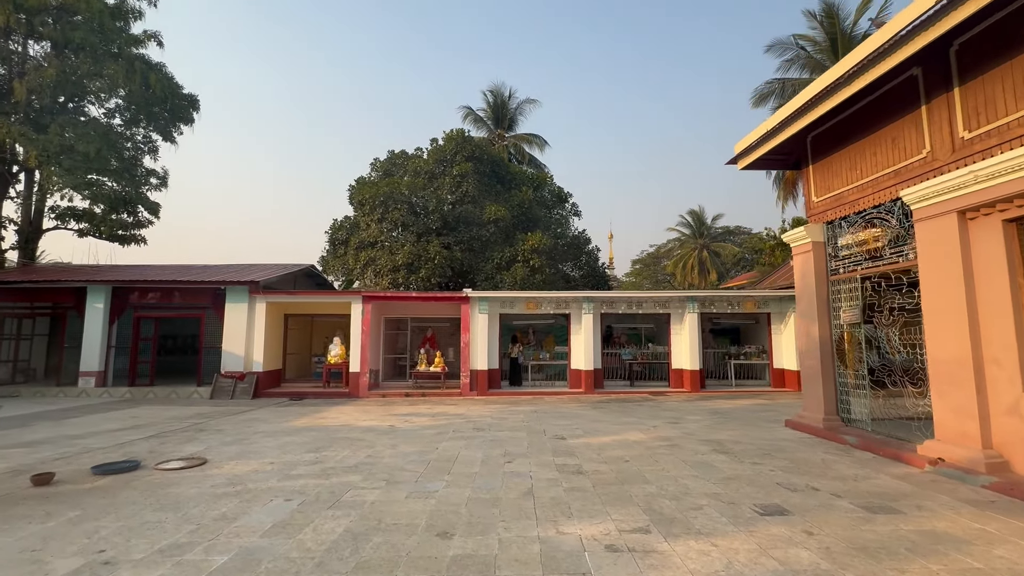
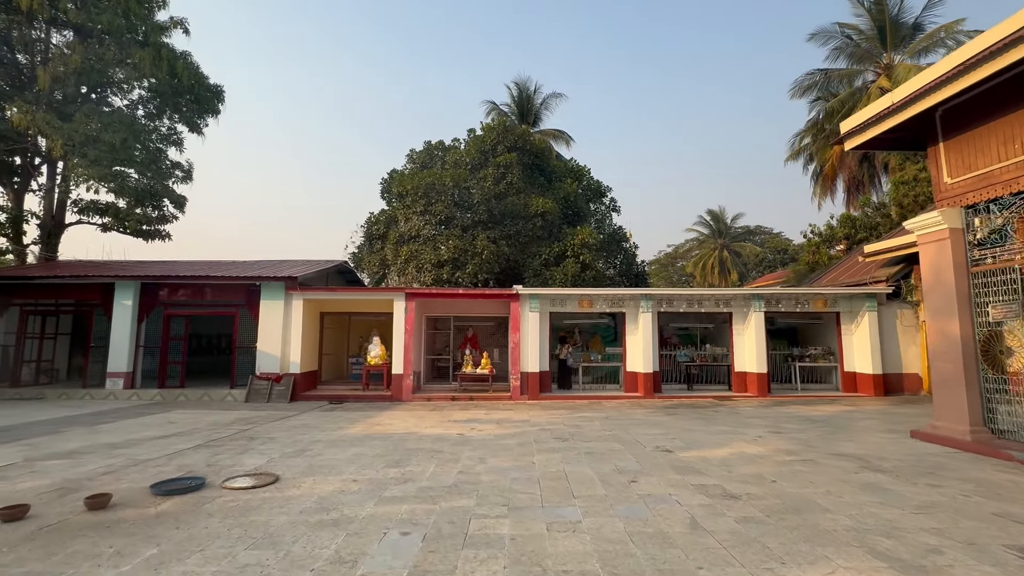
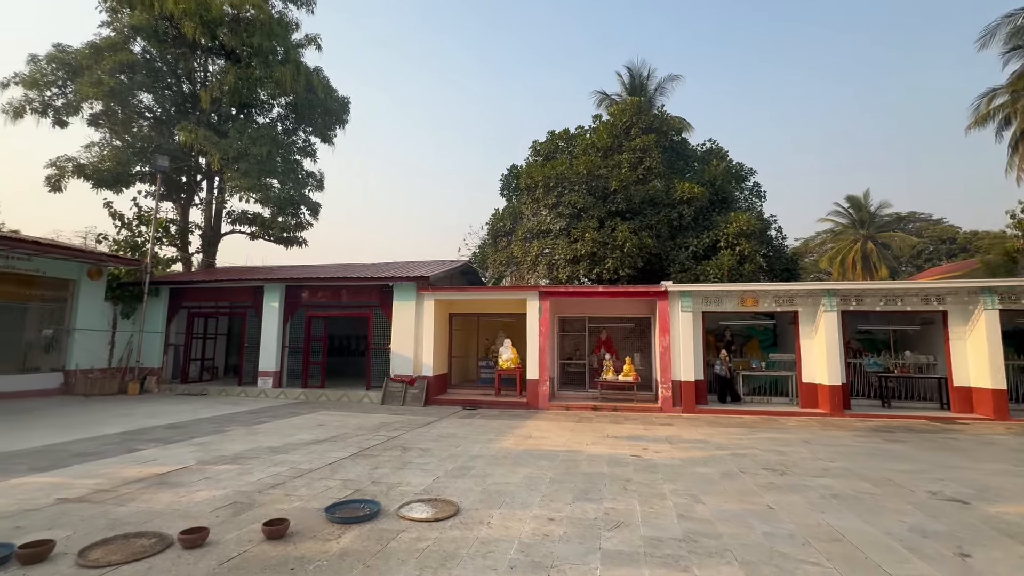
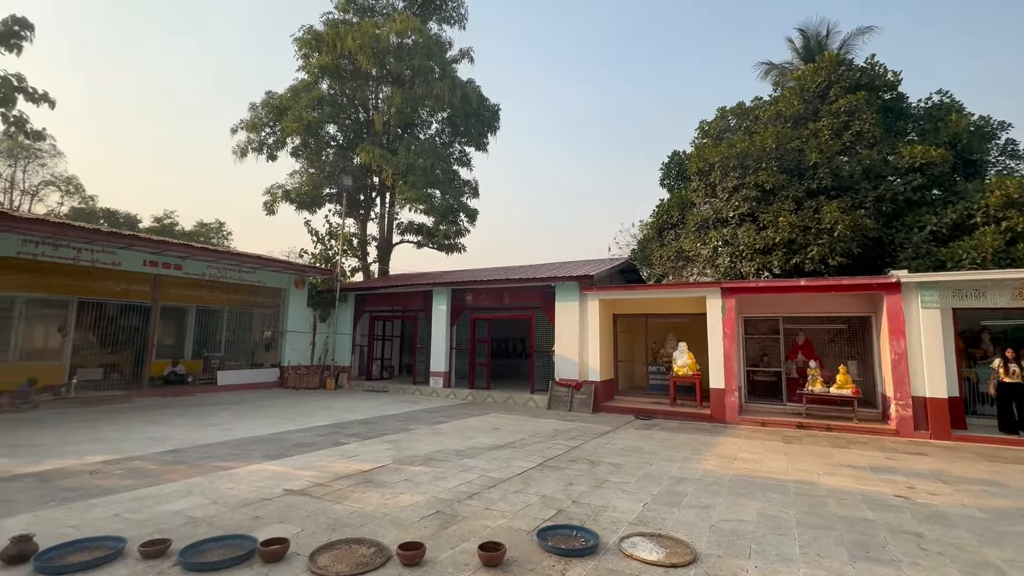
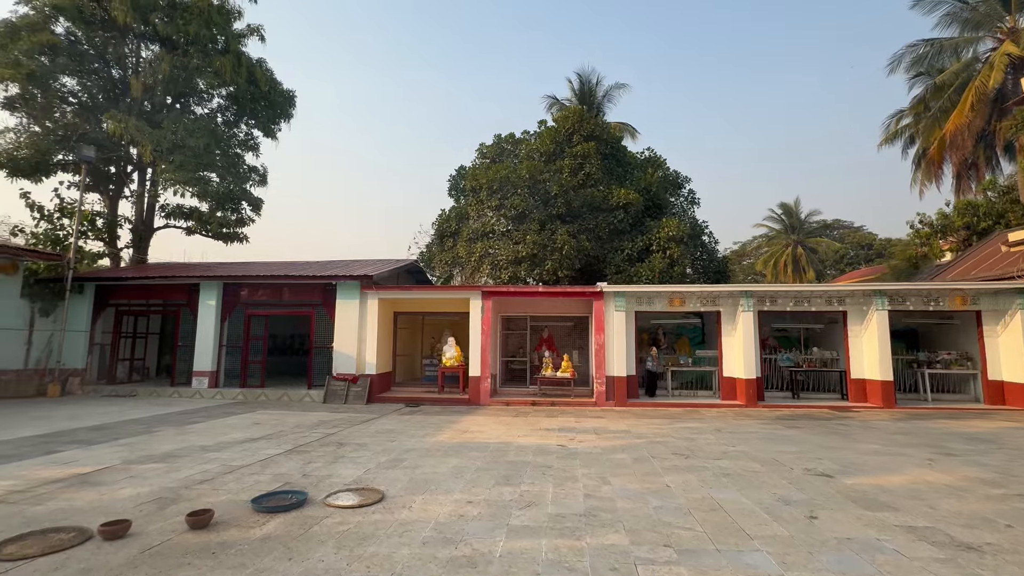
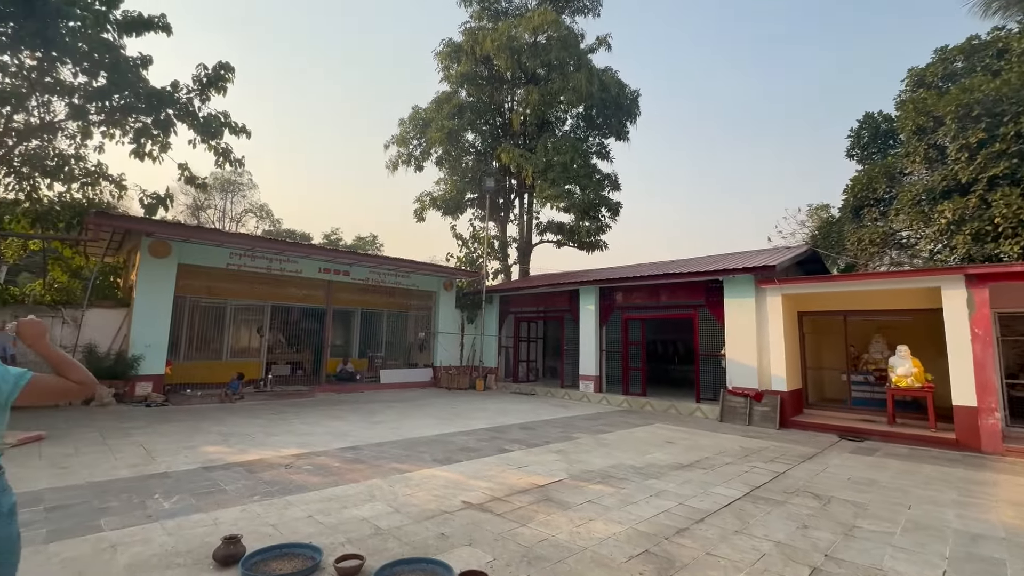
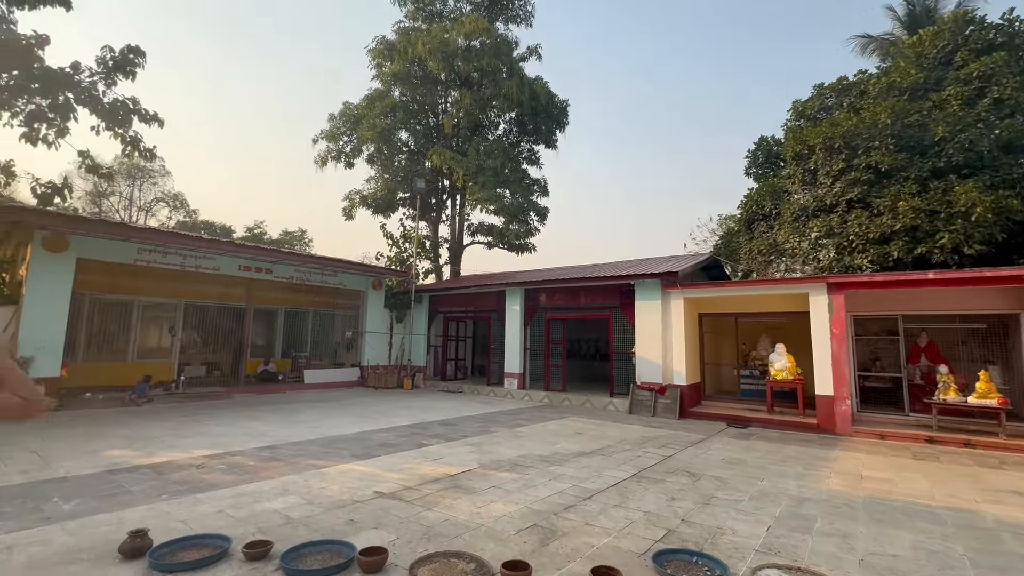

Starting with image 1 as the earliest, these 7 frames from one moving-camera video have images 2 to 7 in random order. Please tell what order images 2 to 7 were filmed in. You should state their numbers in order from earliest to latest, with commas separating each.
2, 5, 3, 4, 7, 6
